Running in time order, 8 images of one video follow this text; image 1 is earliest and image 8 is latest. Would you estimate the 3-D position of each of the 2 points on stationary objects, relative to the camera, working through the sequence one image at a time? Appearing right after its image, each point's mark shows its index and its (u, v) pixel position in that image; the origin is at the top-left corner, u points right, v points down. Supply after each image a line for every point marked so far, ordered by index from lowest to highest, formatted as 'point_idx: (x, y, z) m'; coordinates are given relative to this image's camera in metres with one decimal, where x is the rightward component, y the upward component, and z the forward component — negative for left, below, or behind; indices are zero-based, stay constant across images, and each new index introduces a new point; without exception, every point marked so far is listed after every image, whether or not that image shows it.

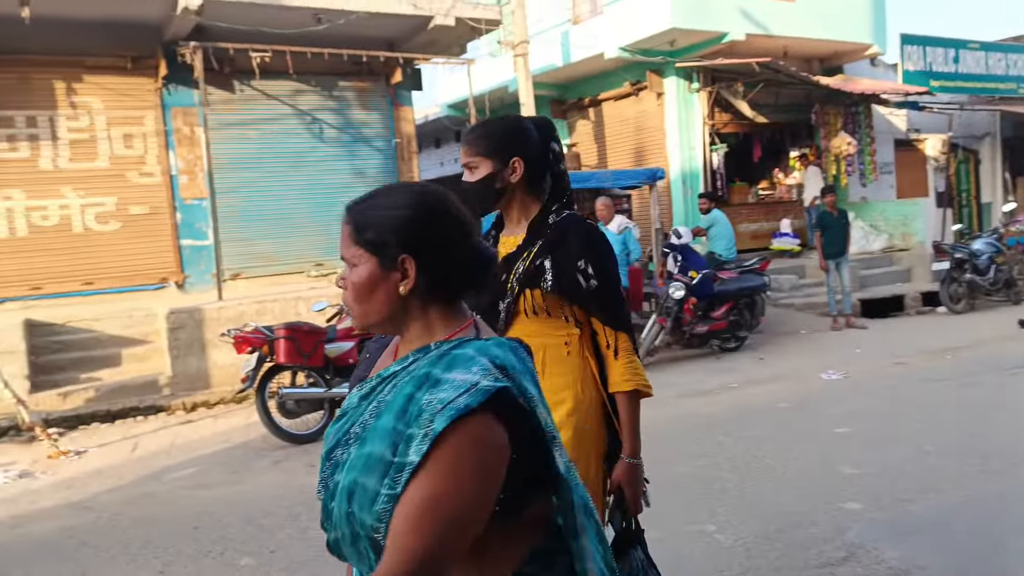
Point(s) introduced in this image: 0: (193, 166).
0: (-4.3, +1.6, +10.7) m
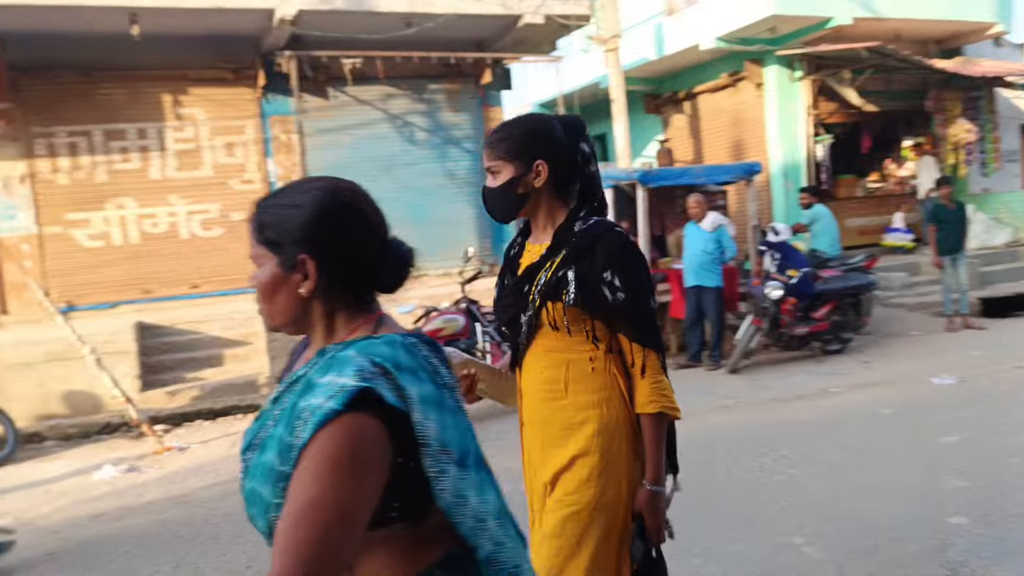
0: (-3.1, +1.6, +11.0) m
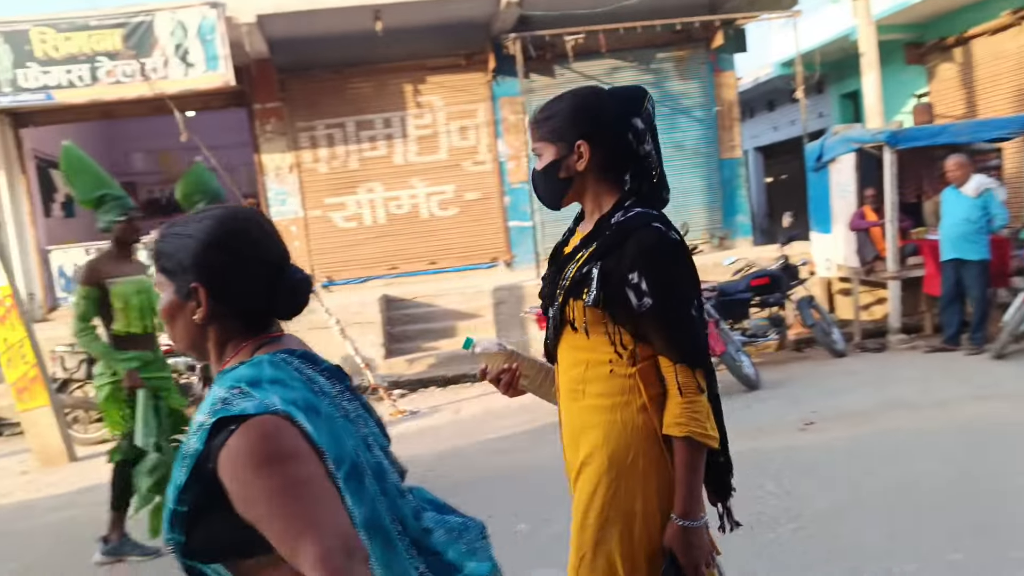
0: (+0.1, +2.0, +11.4) m
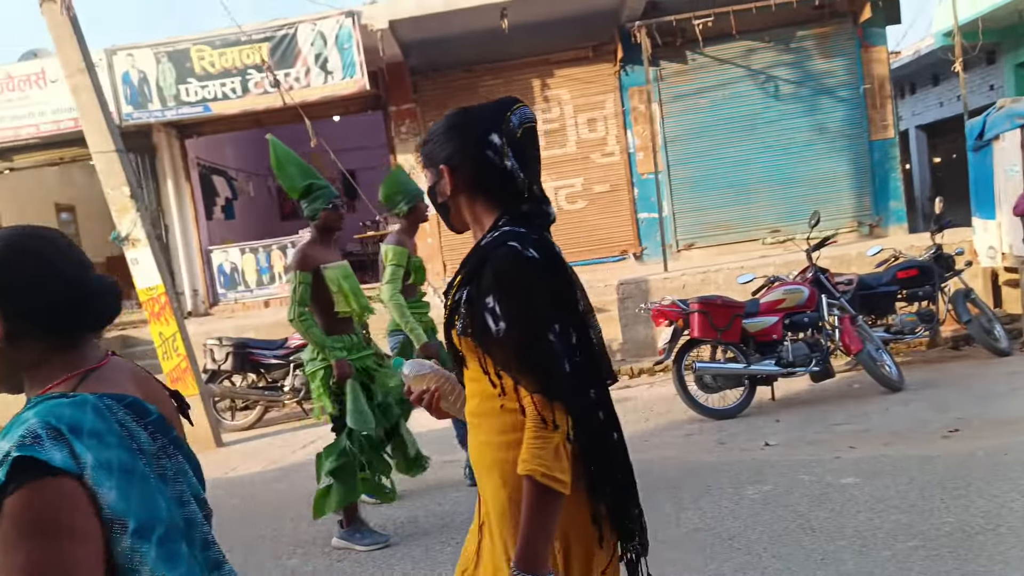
0: (+1.9, +2.1, +11.1) m
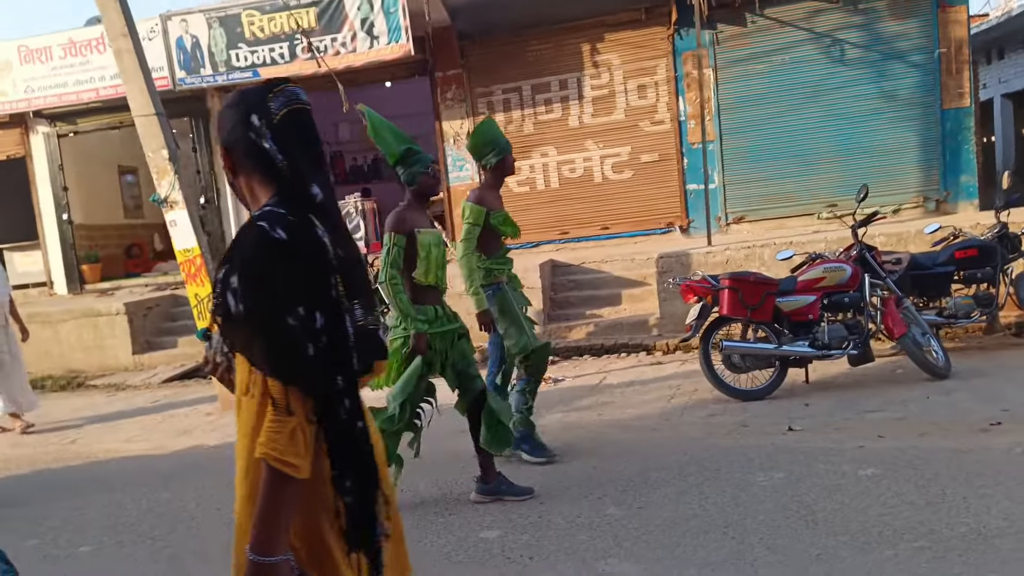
0: (+2.5, +2.4, +10.7) m
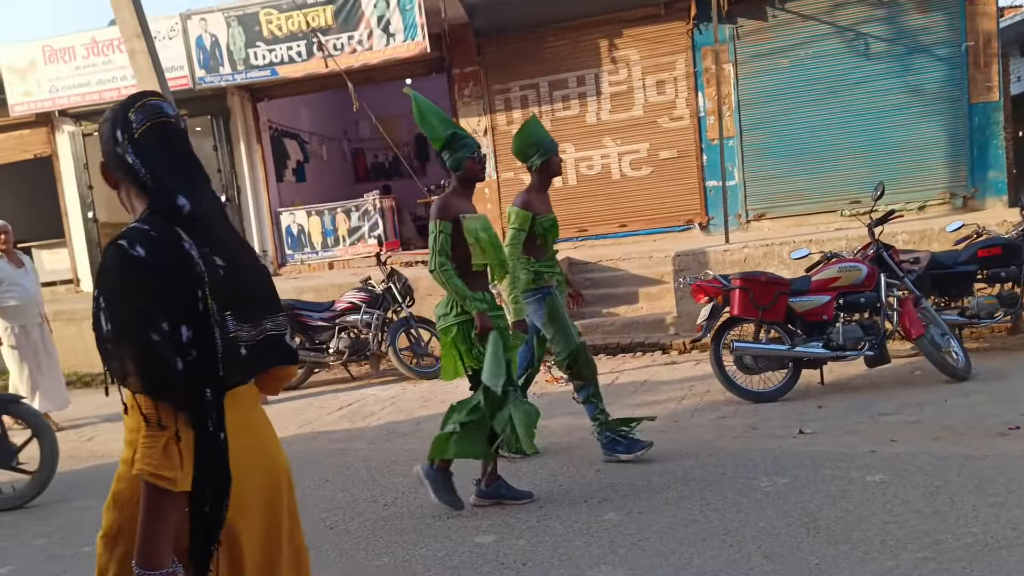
0: (+2.8, +2.4, +10.6) m
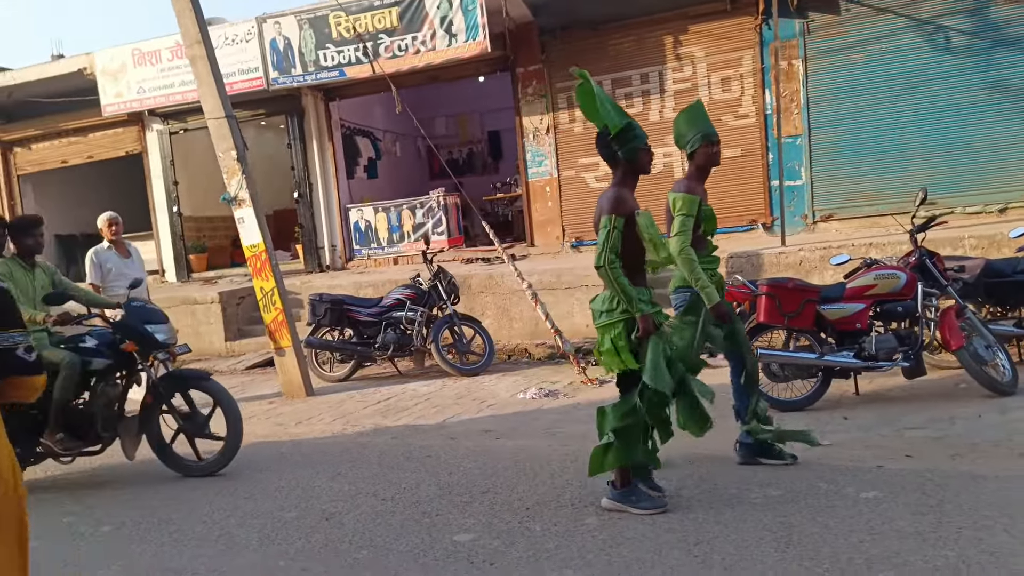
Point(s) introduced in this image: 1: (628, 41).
0: (+3.5, +2.4, +10.3) m
1: (+1.6, +3.4, +10.9) m
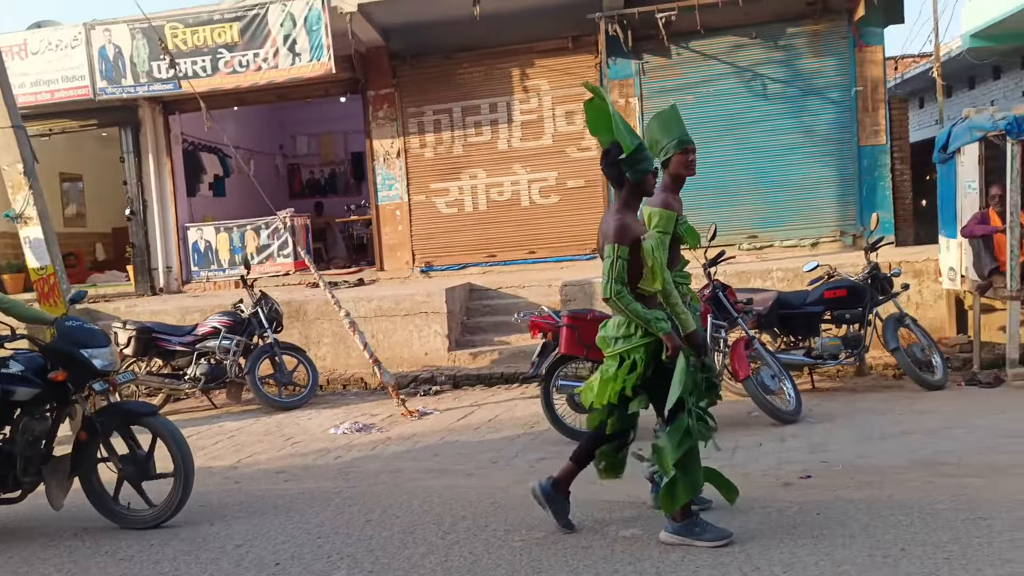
0: (+1.5, +2.0, +10.6) m
1: (-0.5, +3.0, +10.9) m
